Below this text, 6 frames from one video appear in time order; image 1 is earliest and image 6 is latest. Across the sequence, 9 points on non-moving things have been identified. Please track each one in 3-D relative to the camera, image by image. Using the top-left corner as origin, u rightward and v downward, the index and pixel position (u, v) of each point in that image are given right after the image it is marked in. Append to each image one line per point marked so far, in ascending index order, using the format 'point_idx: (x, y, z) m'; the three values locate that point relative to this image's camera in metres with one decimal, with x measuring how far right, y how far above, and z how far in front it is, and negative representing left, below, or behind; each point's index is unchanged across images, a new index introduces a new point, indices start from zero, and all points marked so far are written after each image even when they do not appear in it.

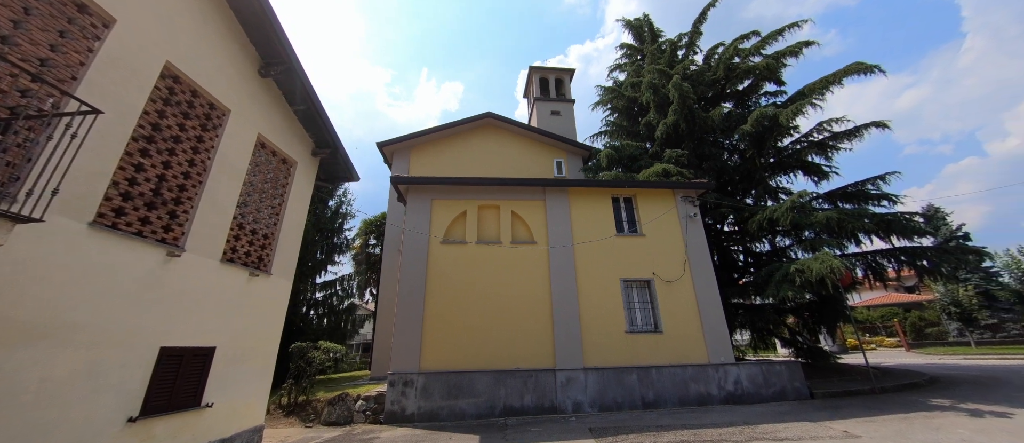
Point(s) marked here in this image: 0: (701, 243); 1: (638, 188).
0: (+5.8, -0.7, +10.6) m
1: (+4.0, +1.1, +11.1) m
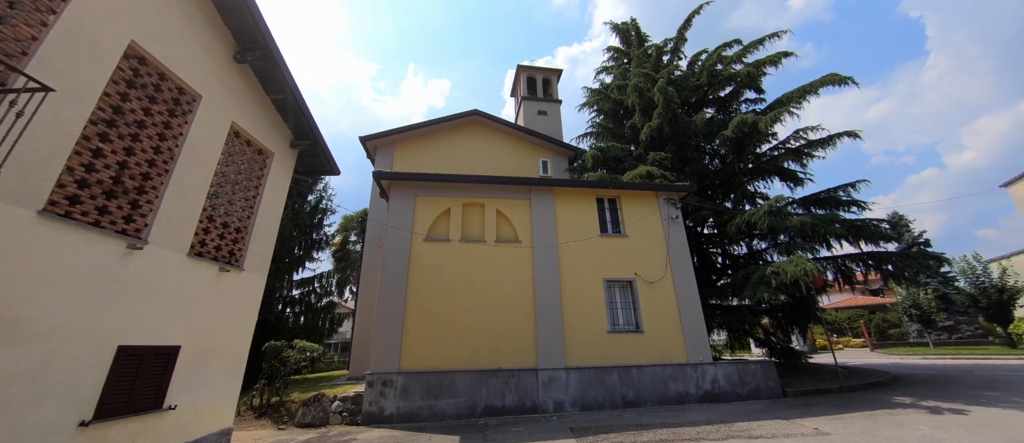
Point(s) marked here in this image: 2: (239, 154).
0: (+5.3, -0.7, +10.8) m
1: (+3.6, +1.0, +11.2) m
2: (-4.6, +1.1, +5.9) m
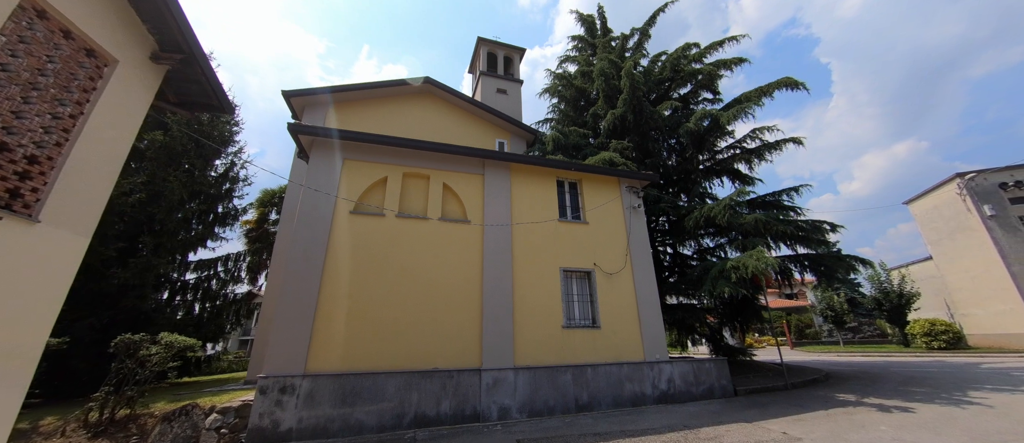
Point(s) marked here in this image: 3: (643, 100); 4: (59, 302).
0: (+3.8, -0.4, +10.2) m
1: (+2.1, +1.5, +10.3) m
2: (-5.2, +2.0, +3.9) m
3: (+5.3, +5.0, +14.1) m
4: (-5.3, -0.9, +3.8) m
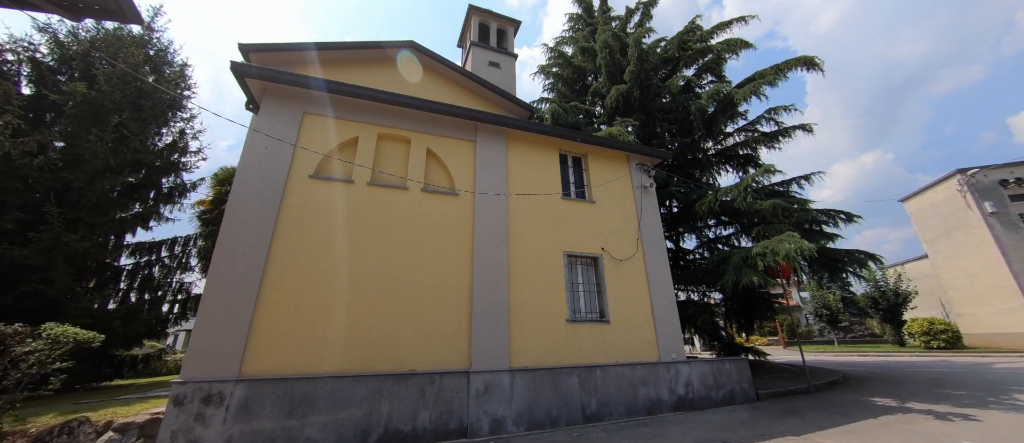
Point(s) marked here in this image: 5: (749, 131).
0: (+3.7, +0.1, +8.9) m
1: (+2.0, +2.0, +9.0) m
2: (-5.1, +2.6, +2.3) m
3: (+5.1, +5.4, +12.9) m
4: (-5.1, -0.3, +2.2) m
5: (+8.7, +3.3, +12.8) m
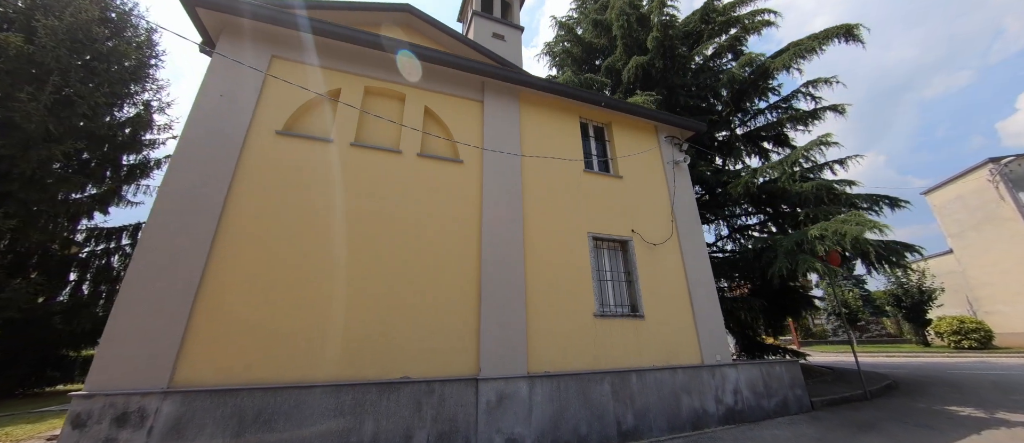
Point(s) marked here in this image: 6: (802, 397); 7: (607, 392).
0: (+4.0, +0.5, +7.7) m
1: (+2.3, +2.4, +7.7) m
2: (-4.8, +3.1, +1.0) m
3: (+5.3, +5.9, +11.7) m
4: (-4.8, +0.2, +0.9) m
5: (+9.0, +3.8, +11.6) m
6: (+5.9, -3.5, +7.0) m
7: (+1.5, -2.6, +5.3) m
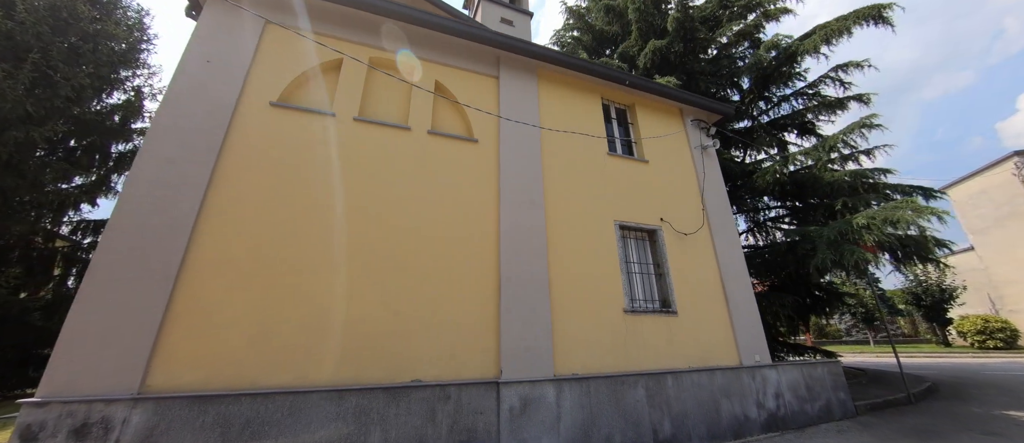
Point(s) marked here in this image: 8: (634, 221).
0: (+4.3, +0.8, +7.1) m
1: (+2.6, +2.6, +7.2) m
2: (-4.5, +3.3, +0.4) m
3: (+5.6, +6.1, +11.1) m
4: (-4.5, +0.4, +0.3) m
5: (+9.3, +4.0, +11.0) m
6: (+6.2, -3.3, +6.4) m
7: (+1.8, -2.4, +4.8) m
8: (+2.1, 0.0, +6.0) m
